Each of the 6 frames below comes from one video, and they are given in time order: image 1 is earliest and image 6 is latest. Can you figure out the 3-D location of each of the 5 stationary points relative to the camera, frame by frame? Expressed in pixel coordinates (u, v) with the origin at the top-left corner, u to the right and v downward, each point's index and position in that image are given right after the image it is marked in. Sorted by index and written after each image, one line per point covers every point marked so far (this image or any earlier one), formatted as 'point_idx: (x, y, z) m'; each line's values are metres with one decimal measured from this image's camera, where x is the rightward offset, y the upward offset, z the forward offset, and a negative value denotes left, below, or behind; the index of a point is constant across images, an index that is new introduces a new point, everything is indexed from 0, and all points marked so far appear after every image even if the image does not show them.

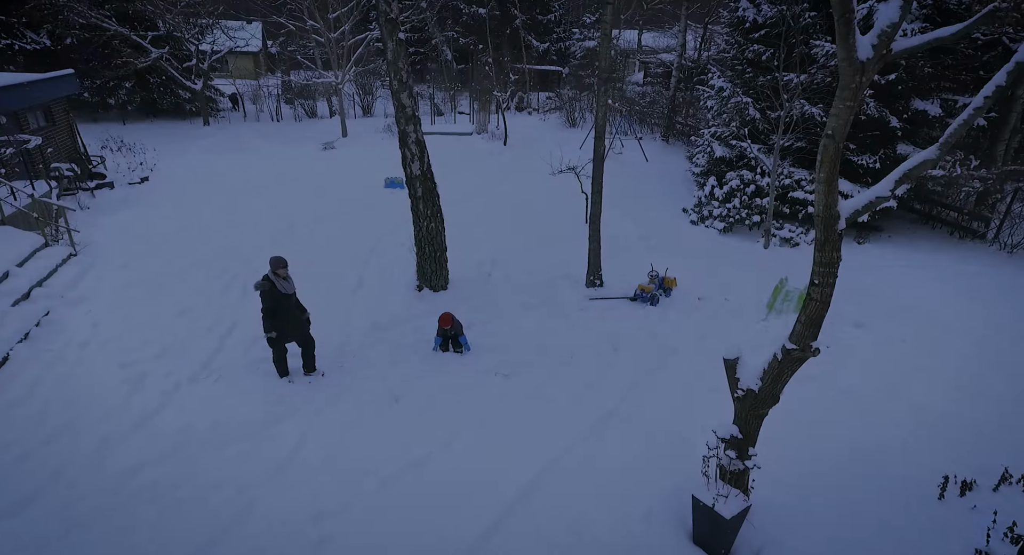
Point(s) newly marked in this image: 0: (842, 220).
0: (+2.2, +0.4, +3.9) m
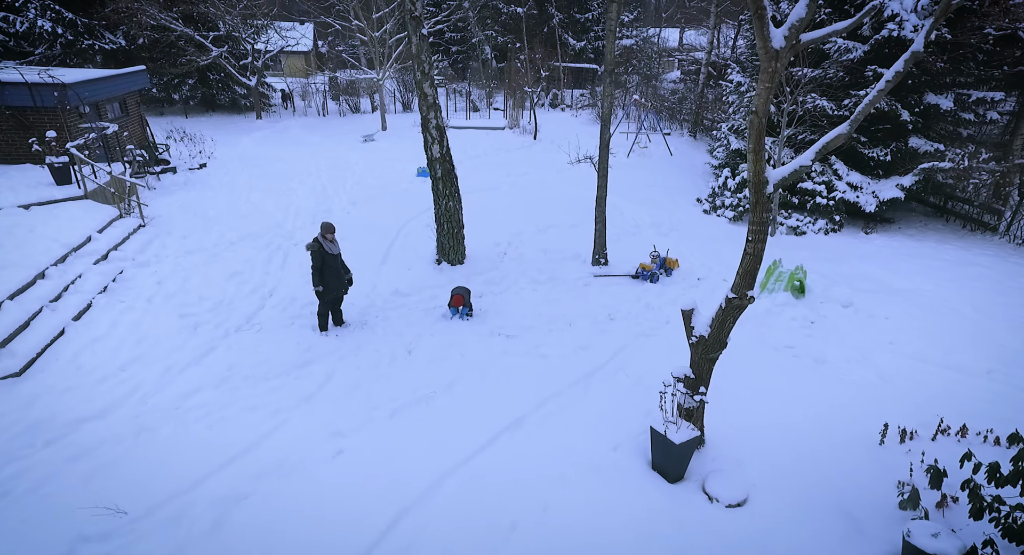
0: (+2.0, +0.7, +4.6) m
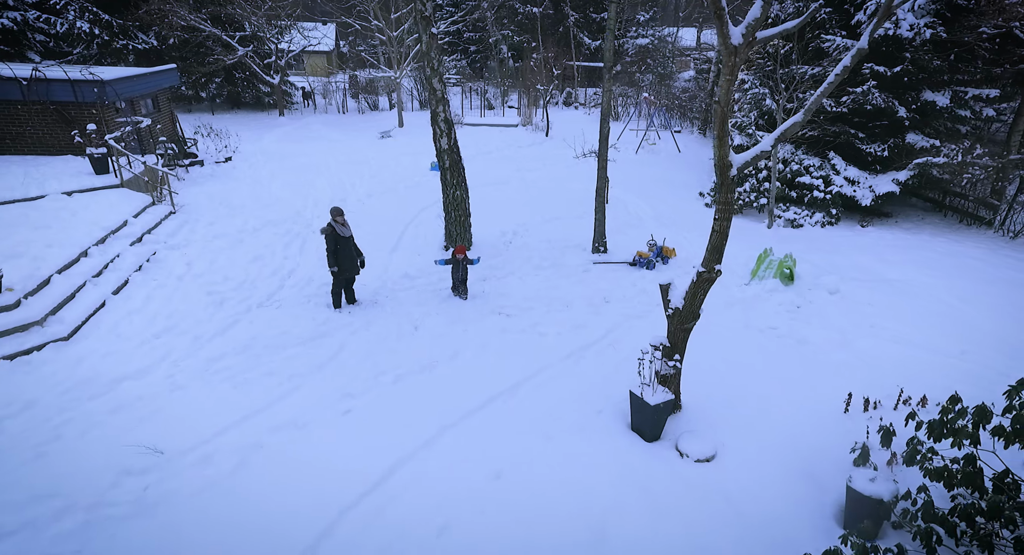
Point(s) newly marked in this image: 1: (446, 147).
0: (+1.9, +1.0, +5.1) m
1: (-1.1, +2.1, +9.5) m
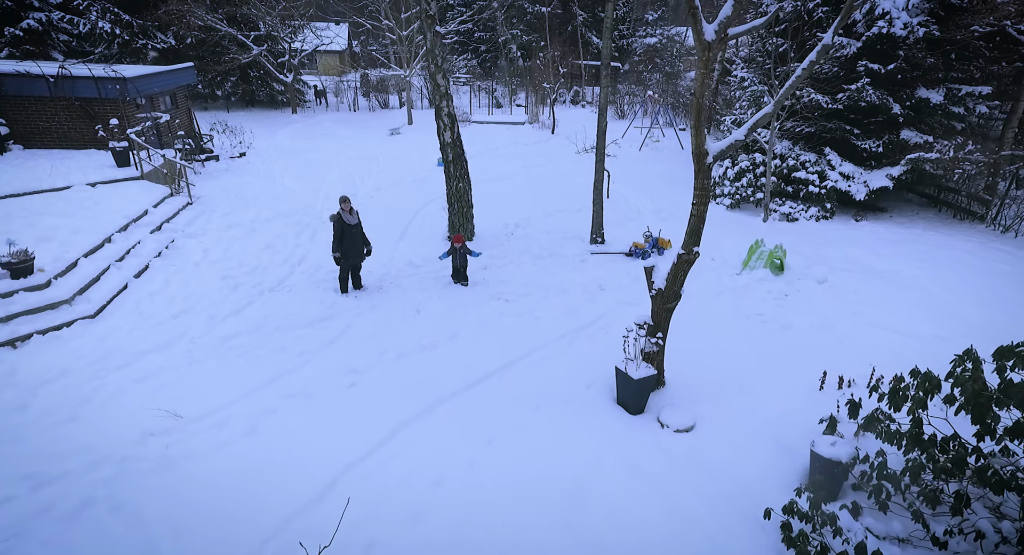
0: (+1.9, +1.1, +5.5) m
1: (-1.1, +2.3, +9.9) m
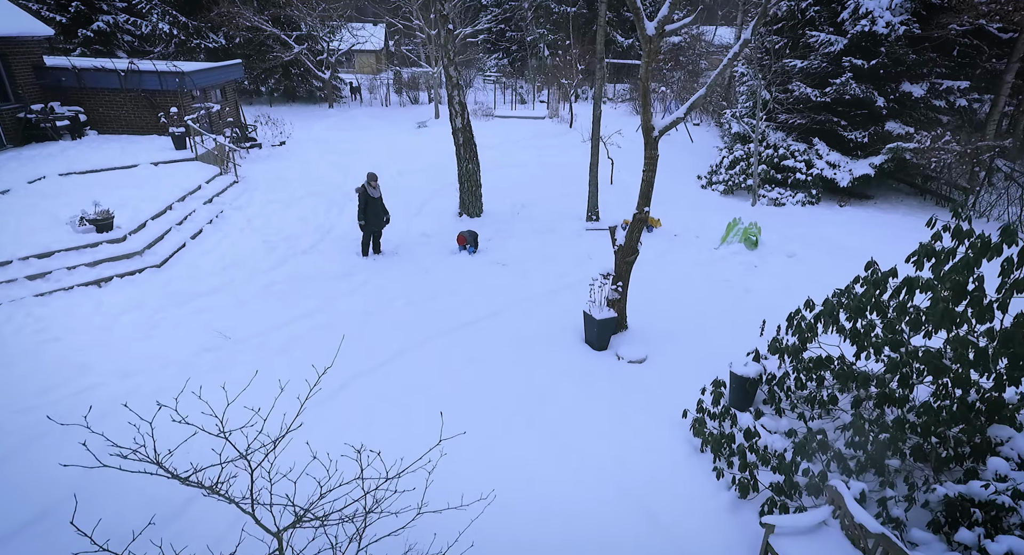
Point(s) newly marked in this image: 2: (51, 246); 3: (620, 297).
0: (+1.7, +1.7, +6.7) m
1: (-1.0, +2.9, +11.3) m
2: (-6.7, +0.5, +8.6) m
3: (+1.4, -0.3, +7.6) m
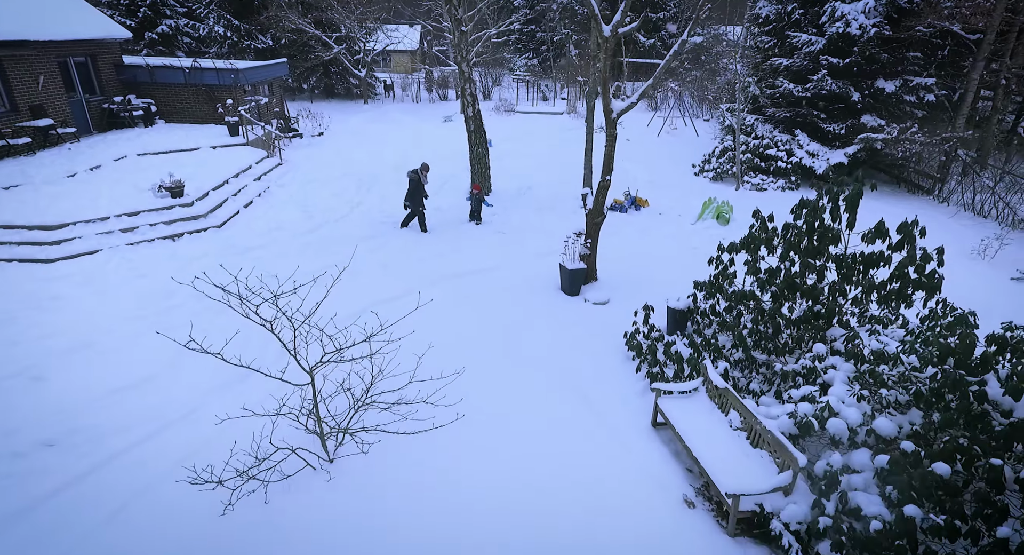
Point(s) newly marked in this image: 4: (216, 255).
0: (+1.5, +2.3, +8.4) m
1: (-0.9, +3.6, +13.1) m
2: (-6.8, +1.3, +10.7) m
3: (+1.2, +0.4, +9.3) m
4: (-5.1, +0.4, +10.1) m
